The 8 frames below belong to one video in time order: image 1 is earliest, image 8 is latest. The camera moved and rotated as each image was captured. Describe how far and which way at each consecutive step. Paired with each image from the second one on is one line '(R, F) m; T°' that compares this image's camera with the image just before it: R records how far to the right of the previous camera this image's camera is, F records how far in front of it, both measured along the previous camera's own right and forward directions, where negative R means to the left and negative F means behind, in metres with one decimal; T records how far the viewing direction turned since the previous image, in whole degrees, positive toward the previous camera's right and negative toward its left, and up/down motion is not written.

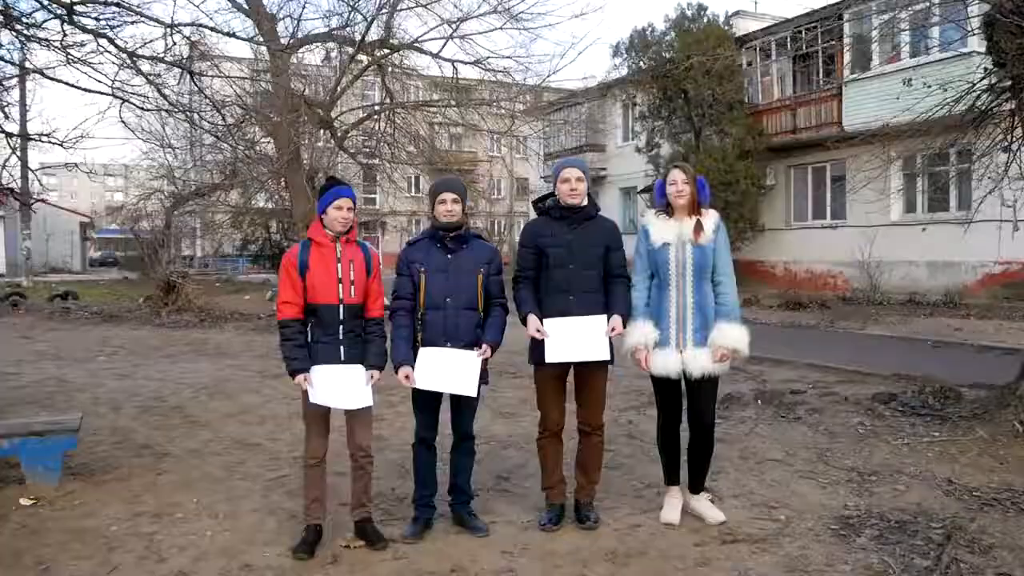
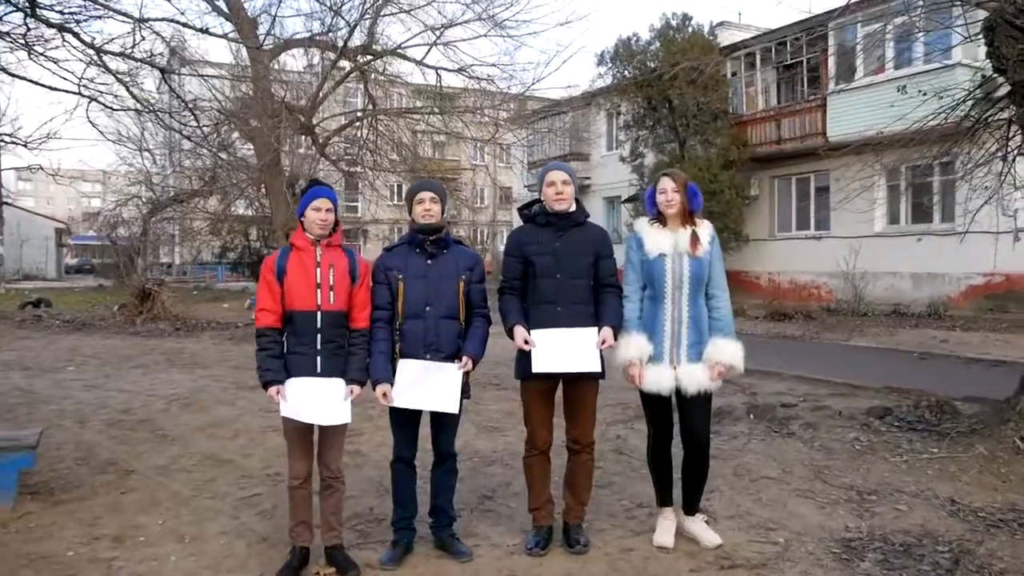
(0.0, +0.2) m; +1°
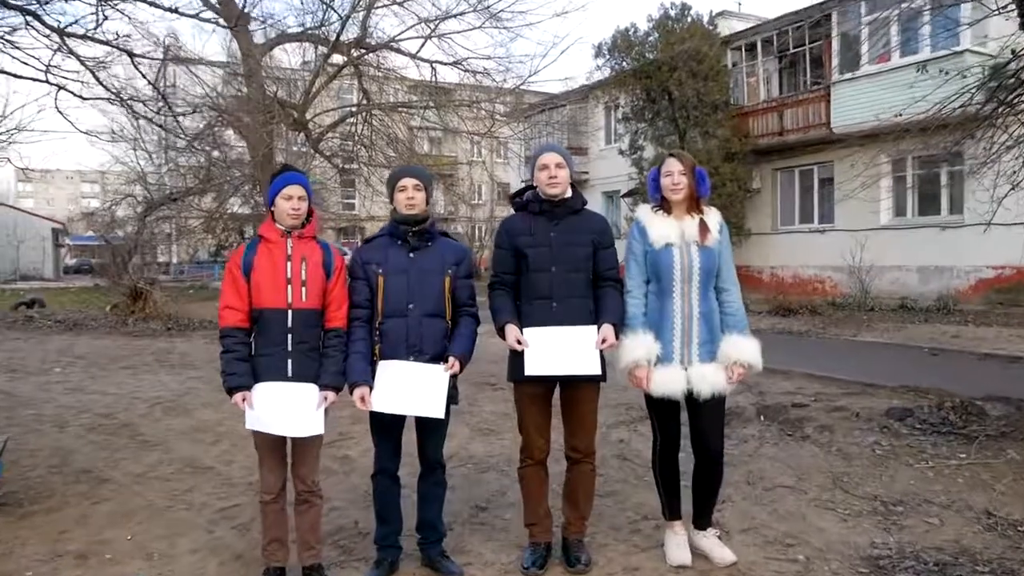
(0.0, +0.4) m; 0°
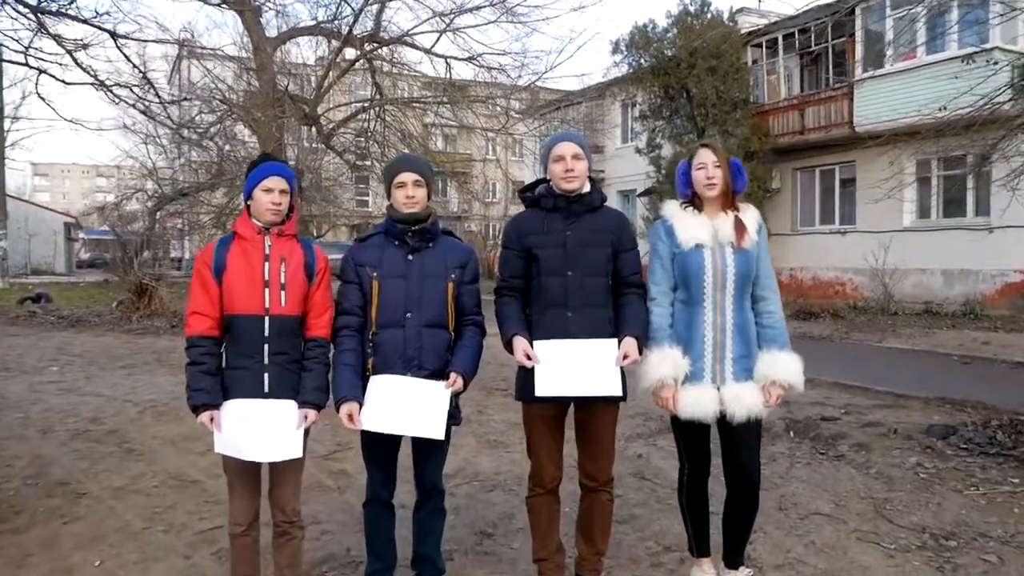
(0.0, +0.4) m; -1°
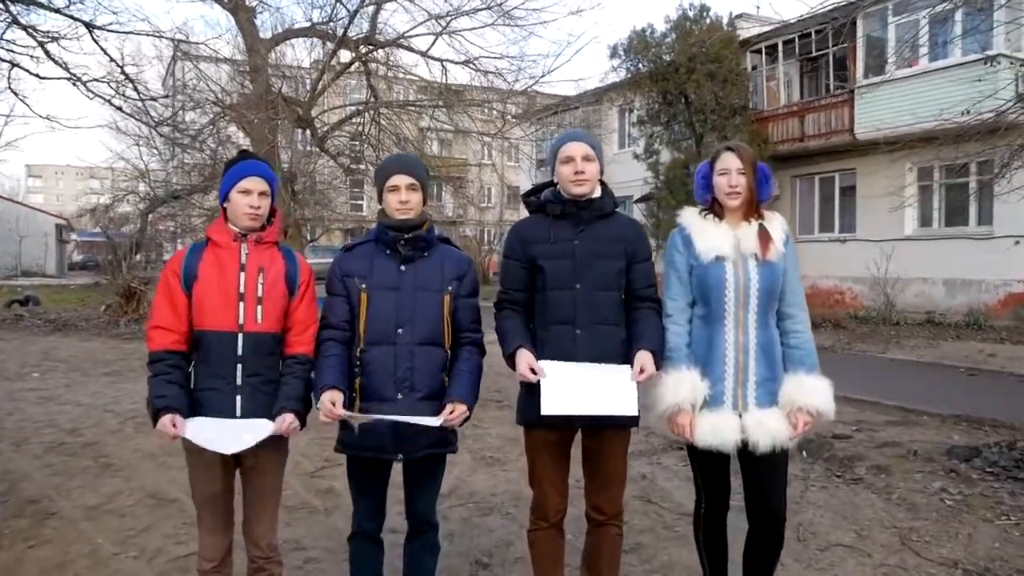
(0.0, +0.3) m; 0°
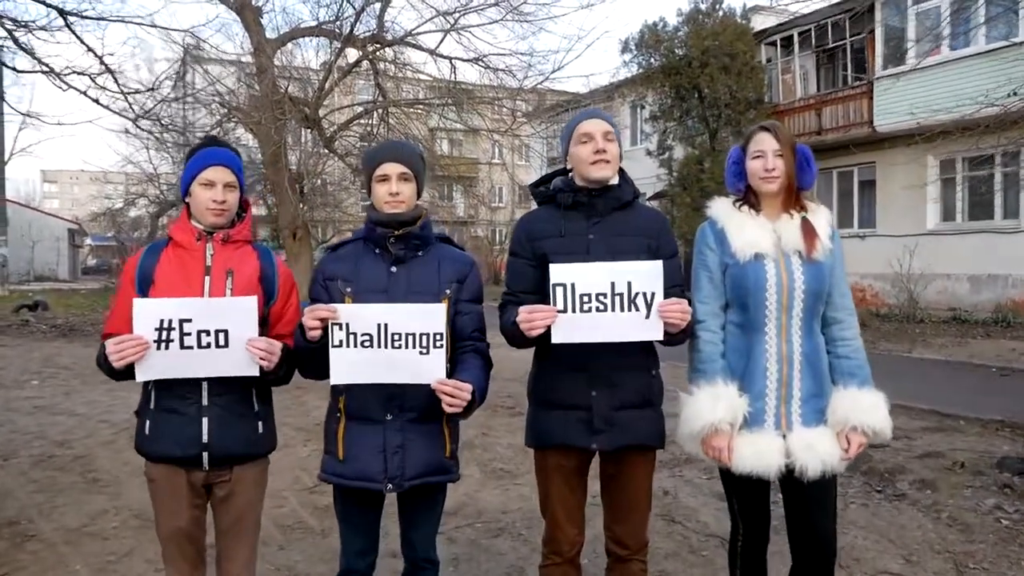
(0.0, +0.4) m; -1°
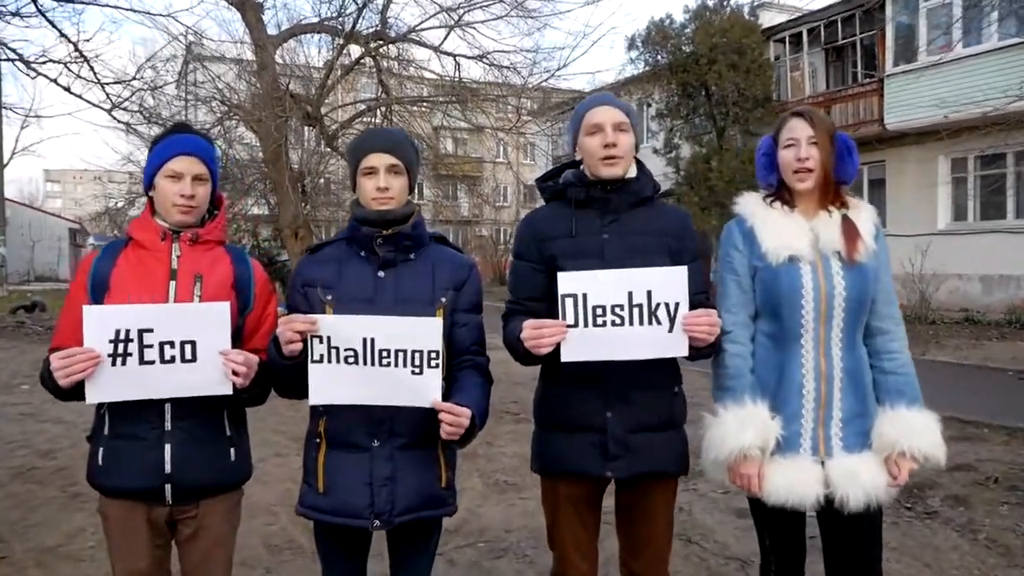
(0.0, +0.3) m; 0°
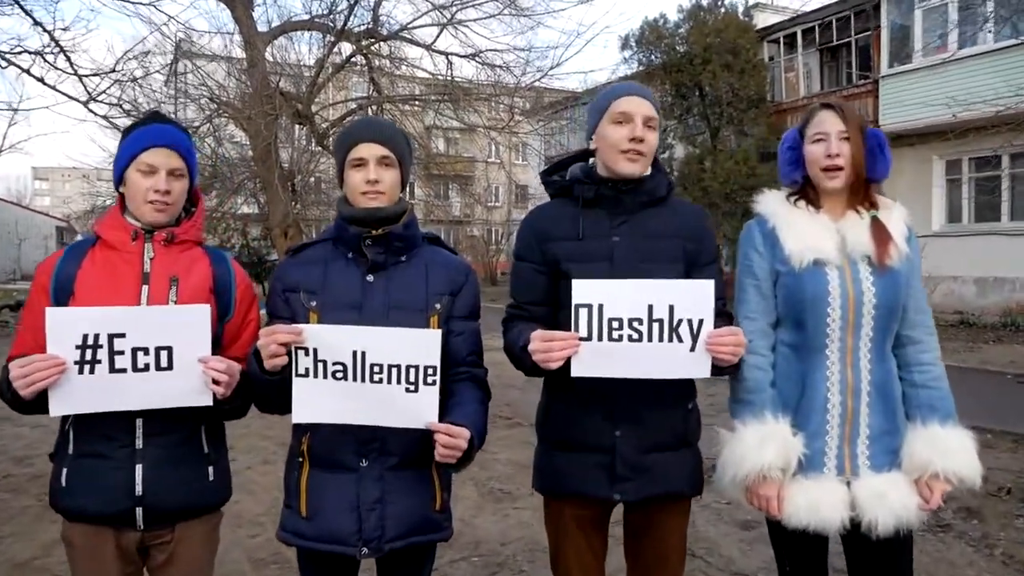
(0.0, +0.2) m; +1°
